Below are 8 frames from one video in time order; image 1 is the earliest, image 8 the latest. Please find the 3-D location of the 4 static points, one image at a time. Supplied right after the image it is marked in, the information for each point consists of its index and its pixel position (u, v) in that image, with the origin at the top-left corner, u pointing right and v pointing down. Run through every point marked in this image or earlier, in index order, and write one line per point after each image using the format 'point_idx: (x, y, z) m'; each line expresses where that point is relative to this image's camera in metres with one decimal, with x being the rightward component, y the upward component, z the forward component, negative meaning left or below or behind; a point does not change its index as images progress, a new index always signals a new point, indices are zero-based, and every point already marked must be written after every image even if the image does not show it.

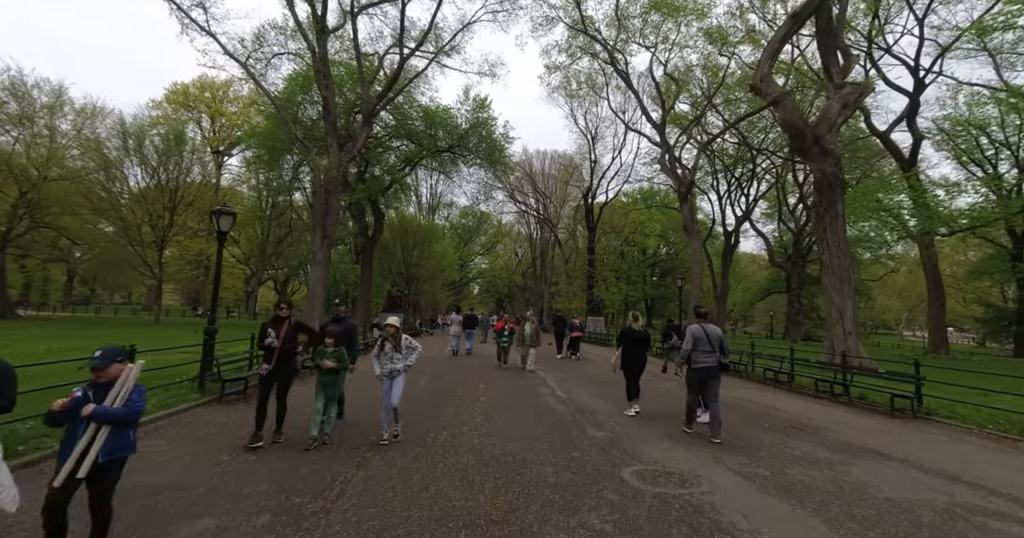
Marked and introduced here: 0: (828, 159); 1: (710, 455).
0: (+7.1, +2.5, +11.0) m
1: (+1.7, -1.6, +4.2) m
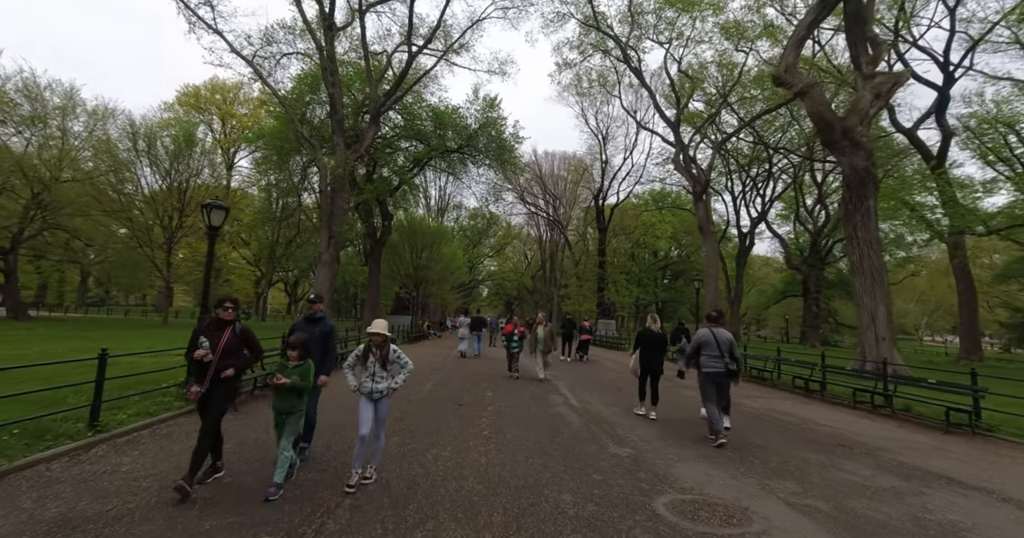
0: (+7.3, +2.5, +10.4) m
1: (+1.8, -1.5, +3.6) m
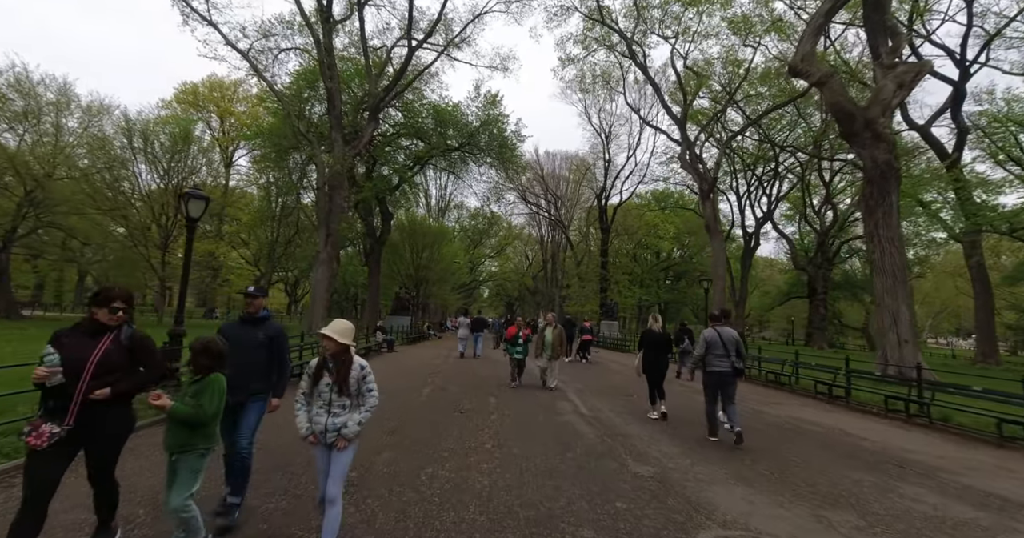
0: (+7.4, +2.5, +9.9) m
1: (+1.8, -1.5, +3.1) m
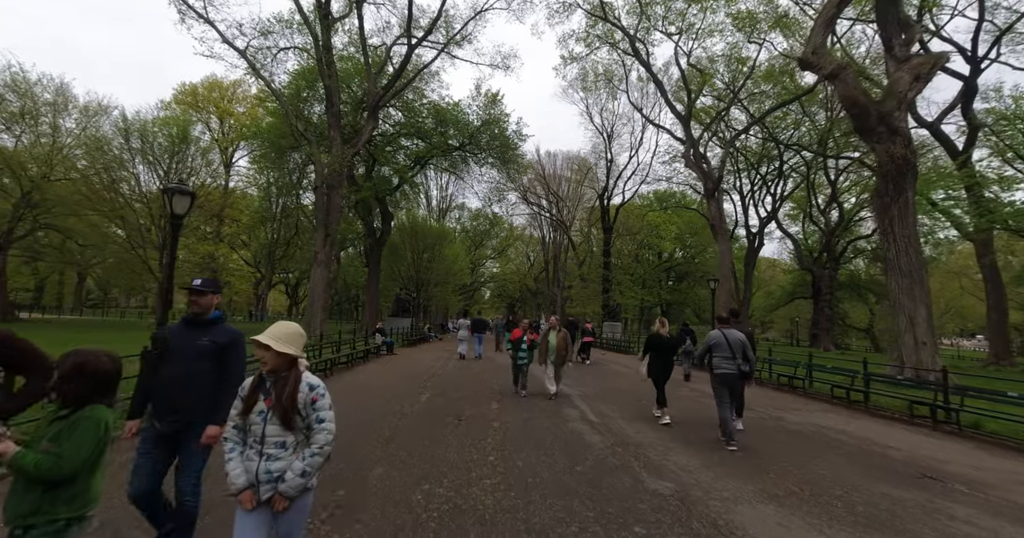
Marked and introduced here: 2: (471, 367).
0: (+7.4, +2.5, +9.5) m
1: (+1.9, -1.5, +2.7) m
2: (-1.1, -2.6, +13.2) m
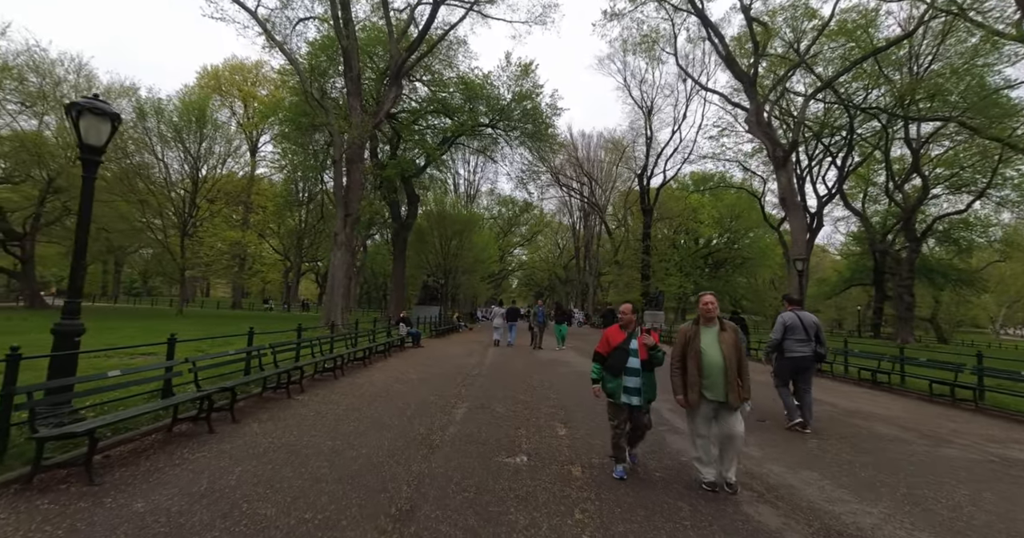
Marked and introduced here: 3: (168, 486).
0: (+8.3, +2.9, +7.0) m
1: (+2.3, -1.2, +0.6) m
2: (0.0, -2.1, +11.2) m
3: (-2.1, -1.3, +3.0) m
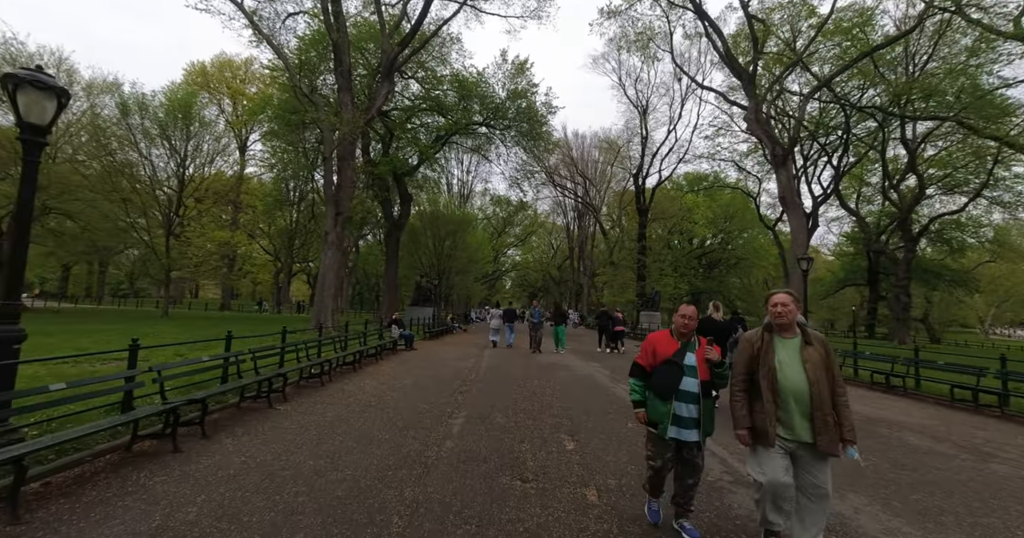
0: (+8.2, +2.9, +6.6) m
1: (+2.4, -1.2, +0.2) m
2: (-0.1, -2.1, +10.8) m
3: (-2.1, -1.3, +2.6) m
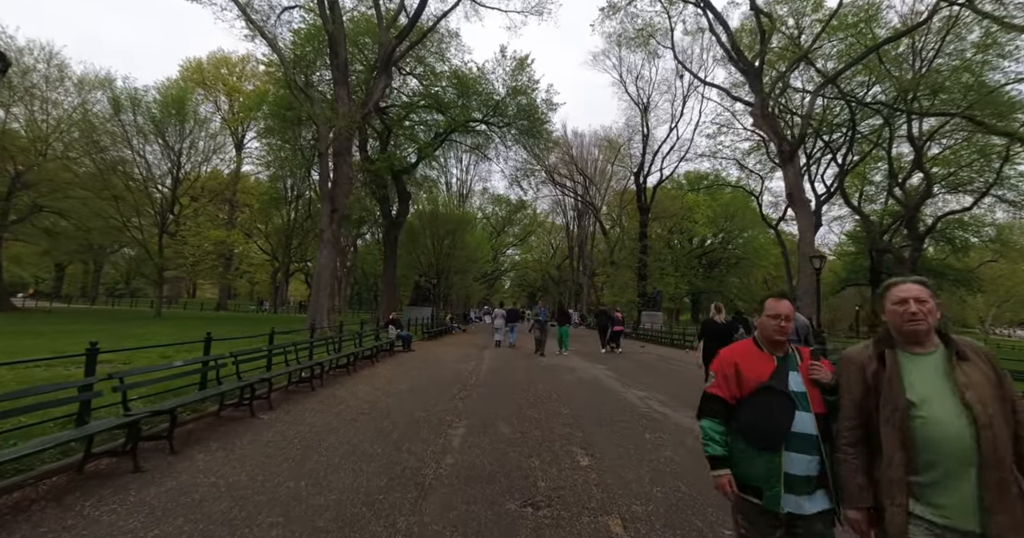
0: (+8.3, +3.0, +6.2) m
1: (+2.5, -1.1, -0.3) m
2: (0.0, -2.1, +10.3) m
3: (-2.0, -1.3, +2.1) m
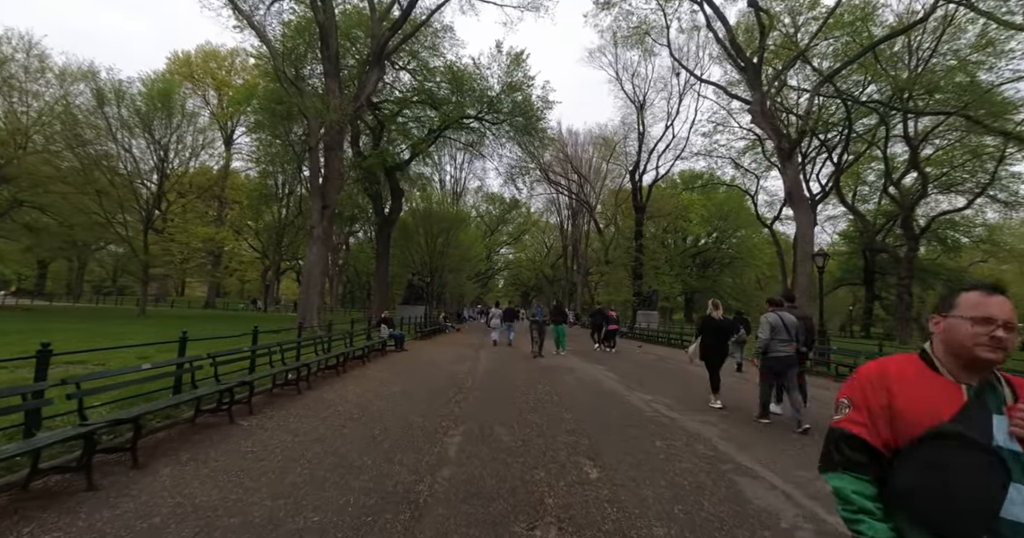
0: (+8.3, +3.0, +6.0) m
1: (+2.6, -1.1, -0.6) m
2: (-0.1, -2.0, +10.0) m
3: (-1.9, -1.2, +1.7) m
